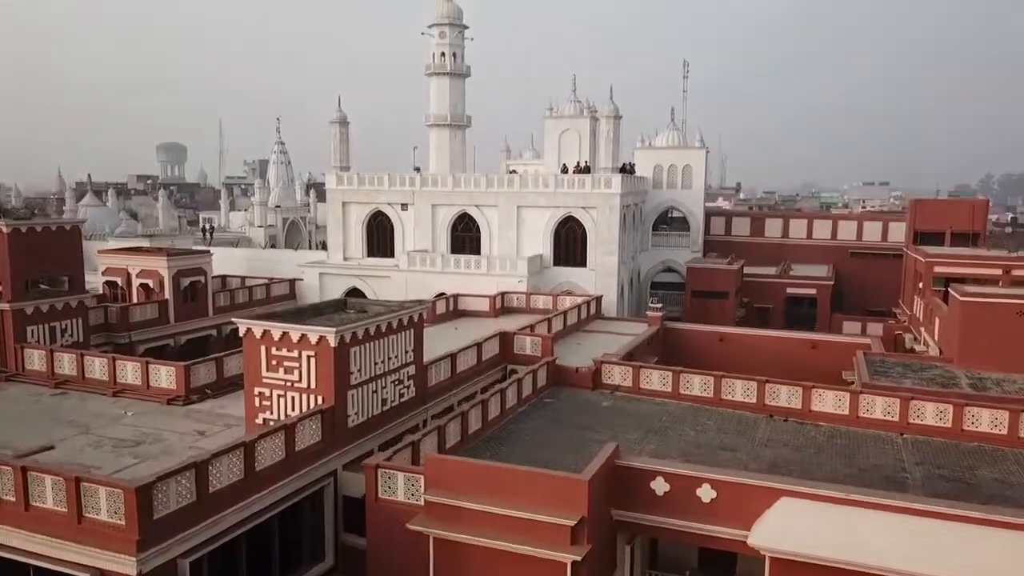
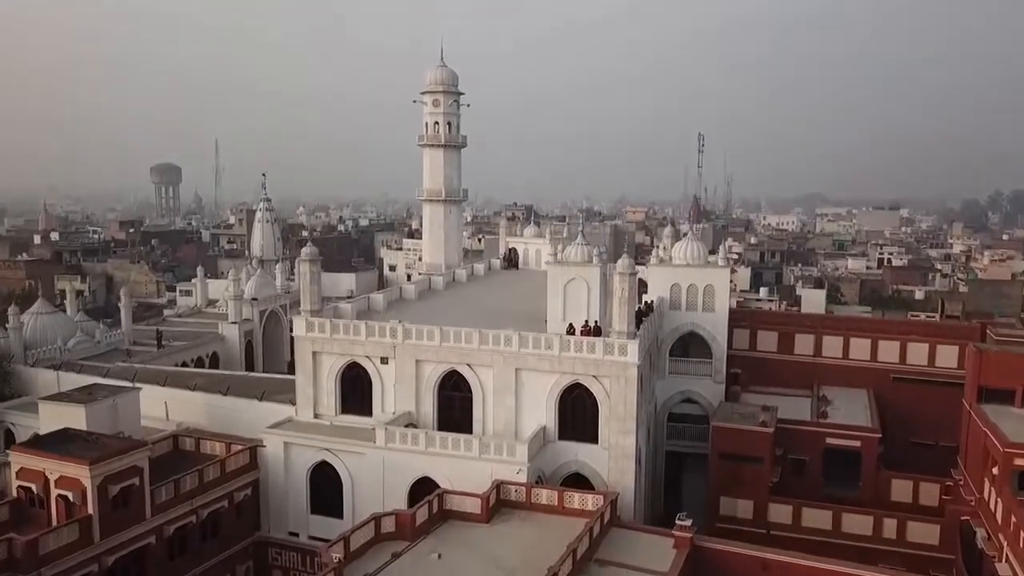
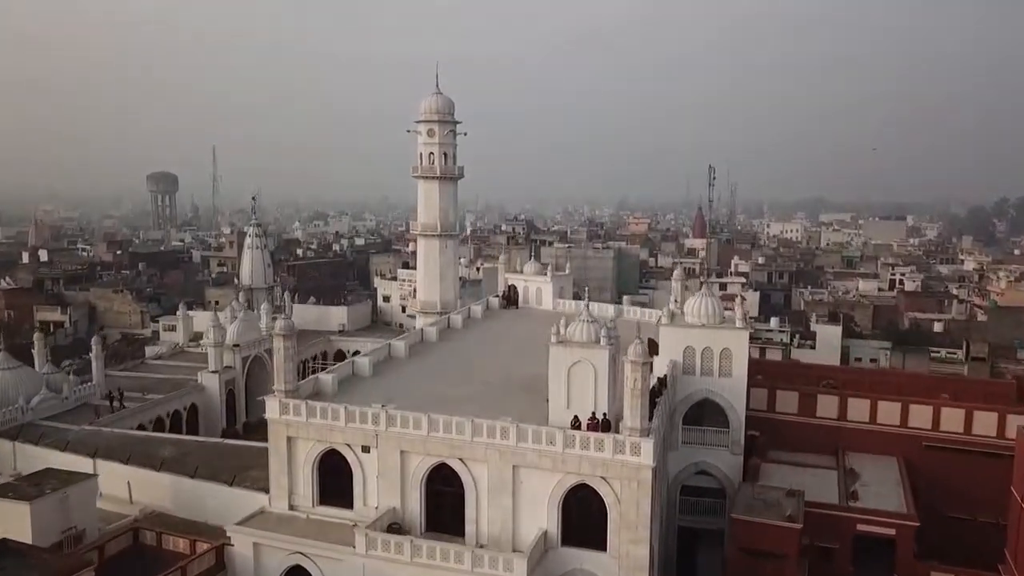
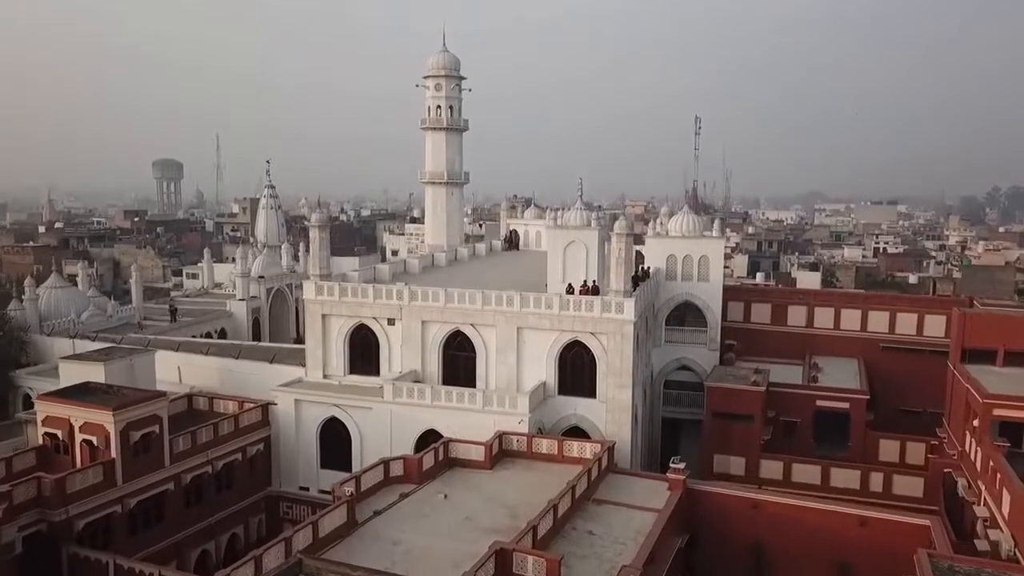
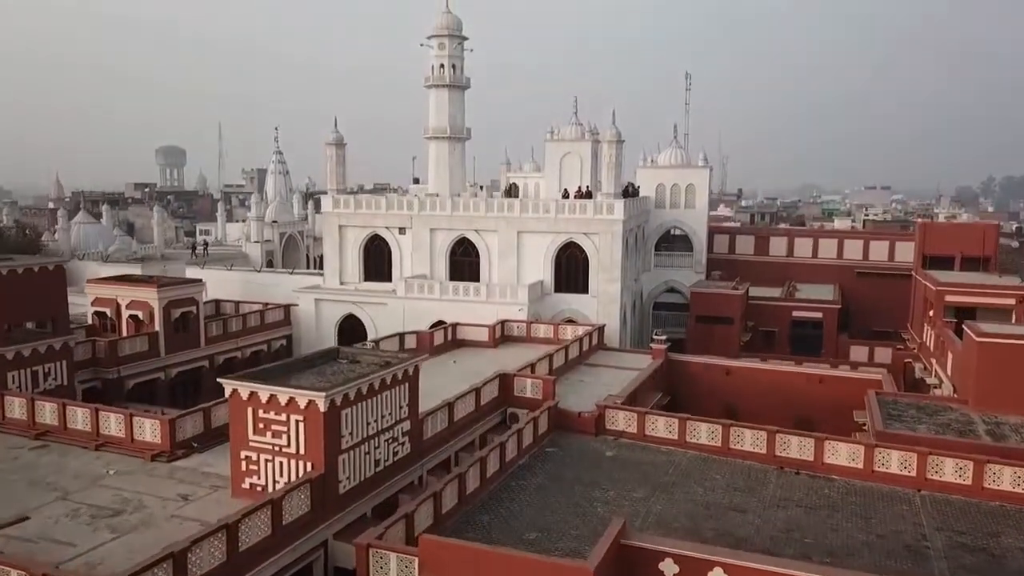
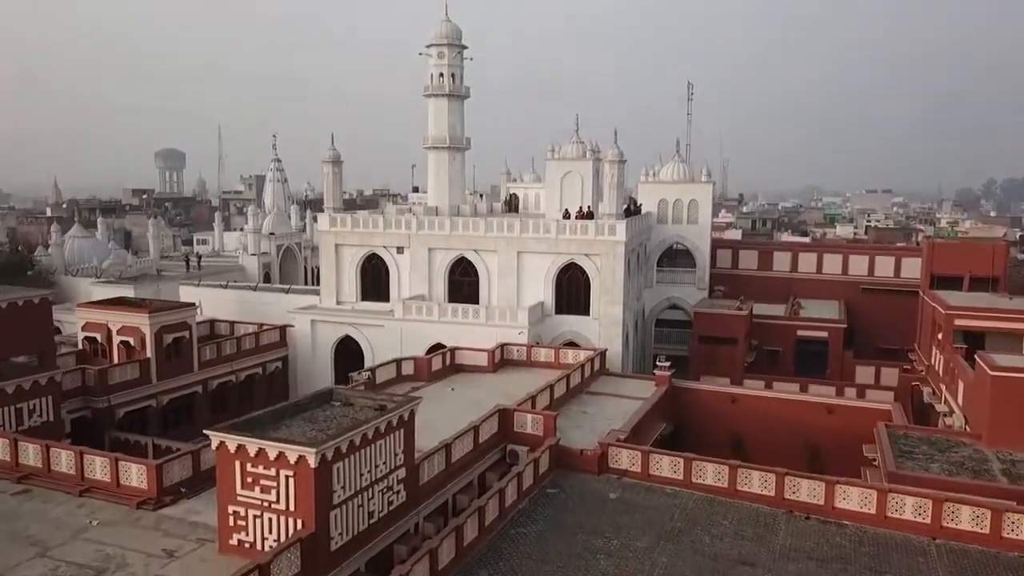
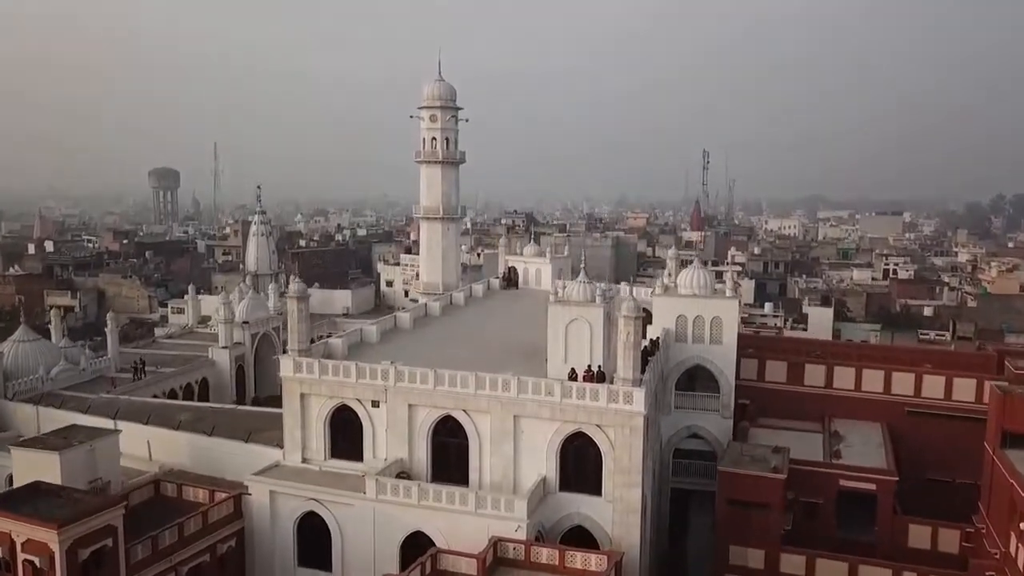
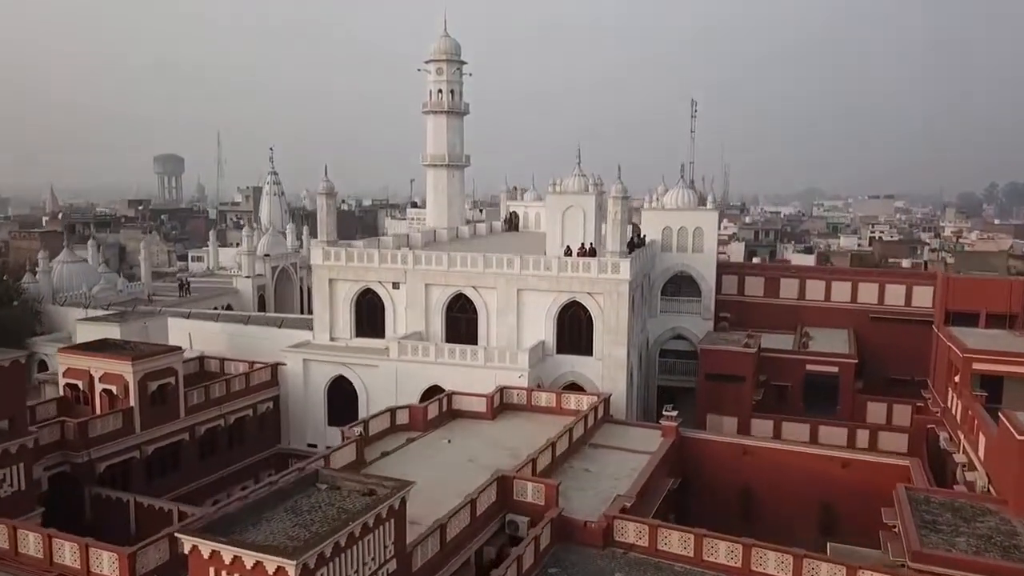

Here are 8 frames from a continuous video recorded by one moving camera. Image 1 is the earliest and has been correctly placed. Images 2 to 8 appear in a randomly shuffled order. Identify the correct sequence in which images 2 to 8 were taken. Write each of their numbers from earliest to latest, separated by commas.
5, 6, 8, 4, 2, 7, 3
